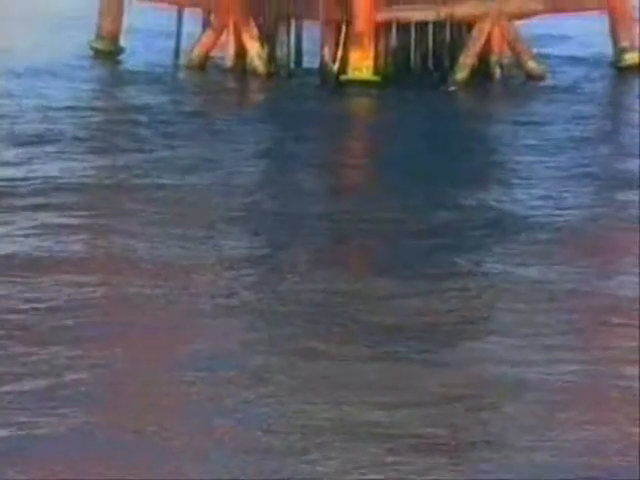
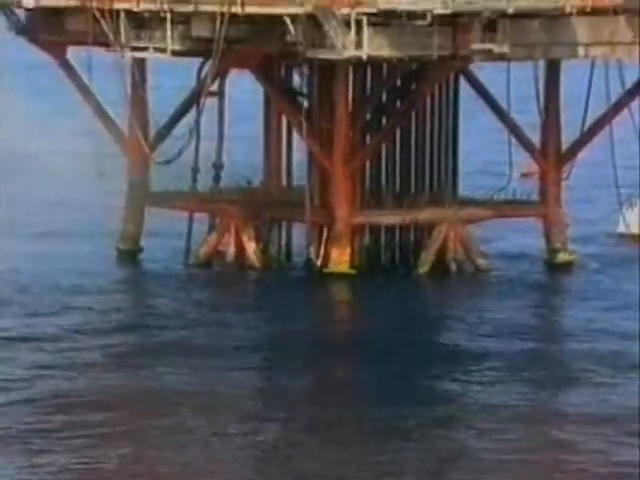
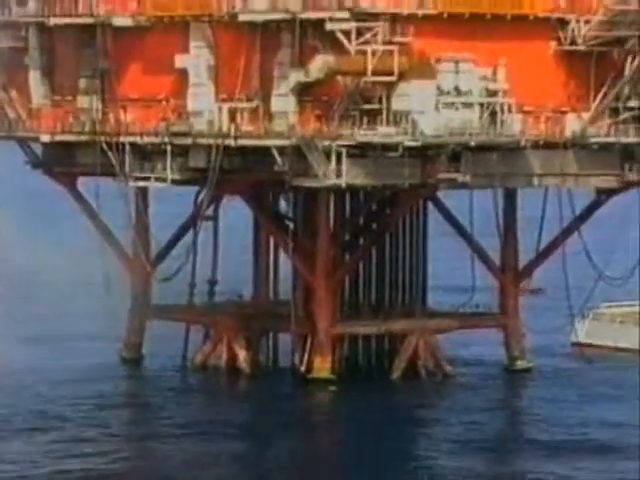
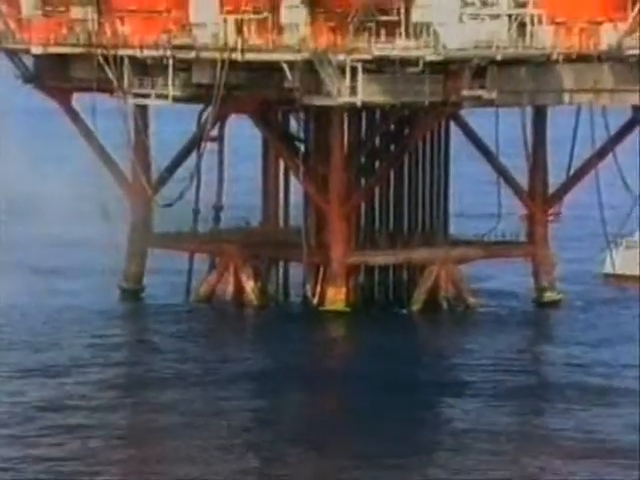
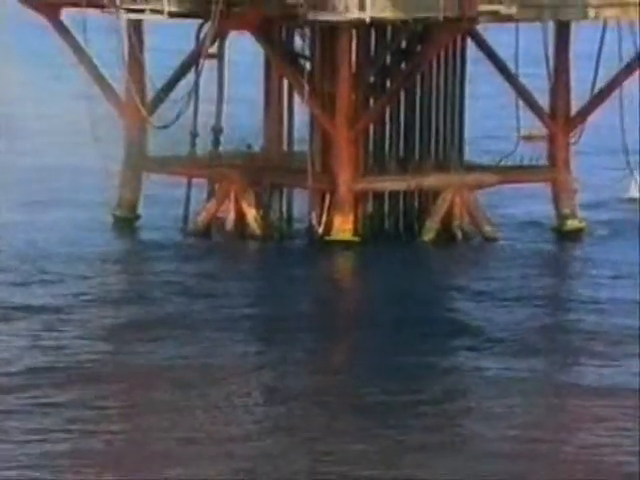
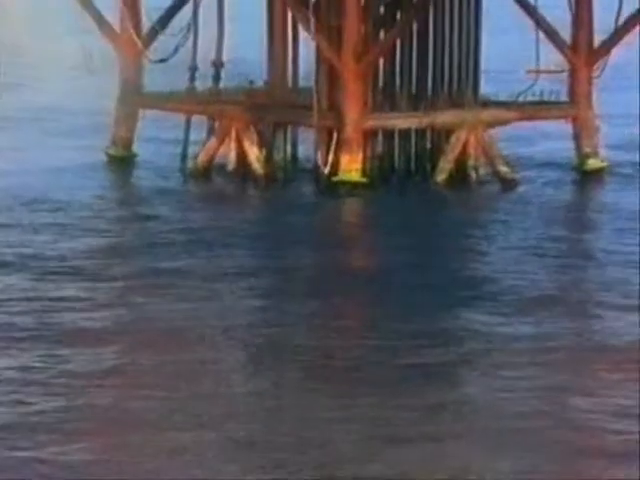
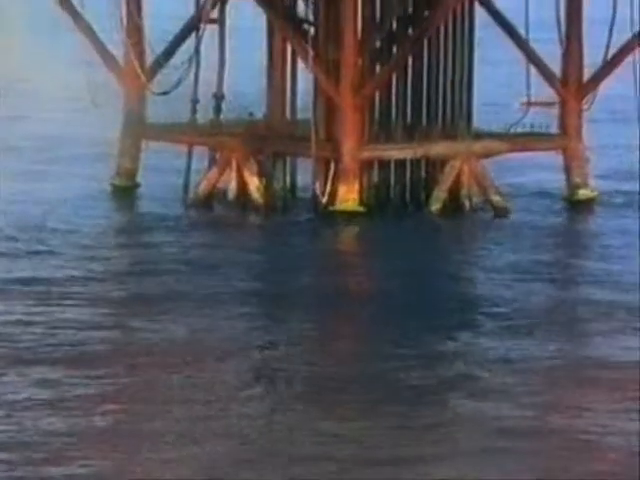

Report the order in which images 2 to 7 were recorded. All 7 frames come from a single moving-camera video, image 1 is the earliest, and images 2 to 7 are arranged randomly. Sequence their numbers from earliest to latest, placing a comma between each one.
6, 7, 5, 2, 4, 3
